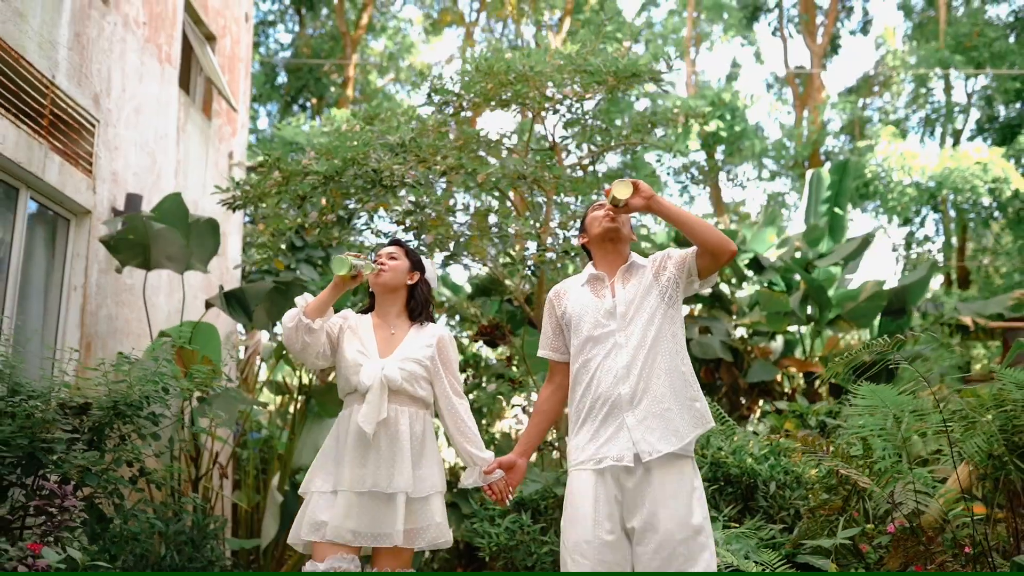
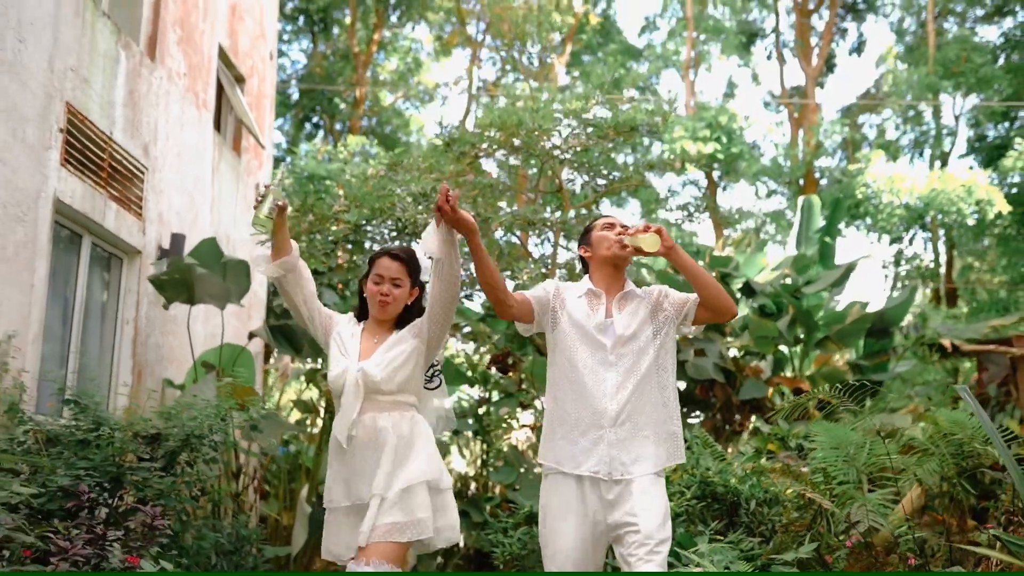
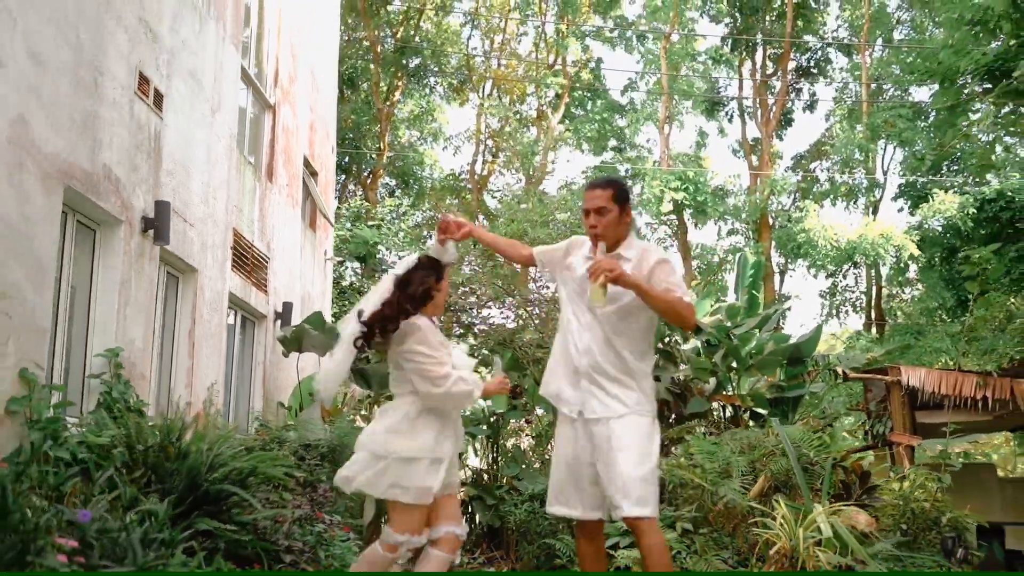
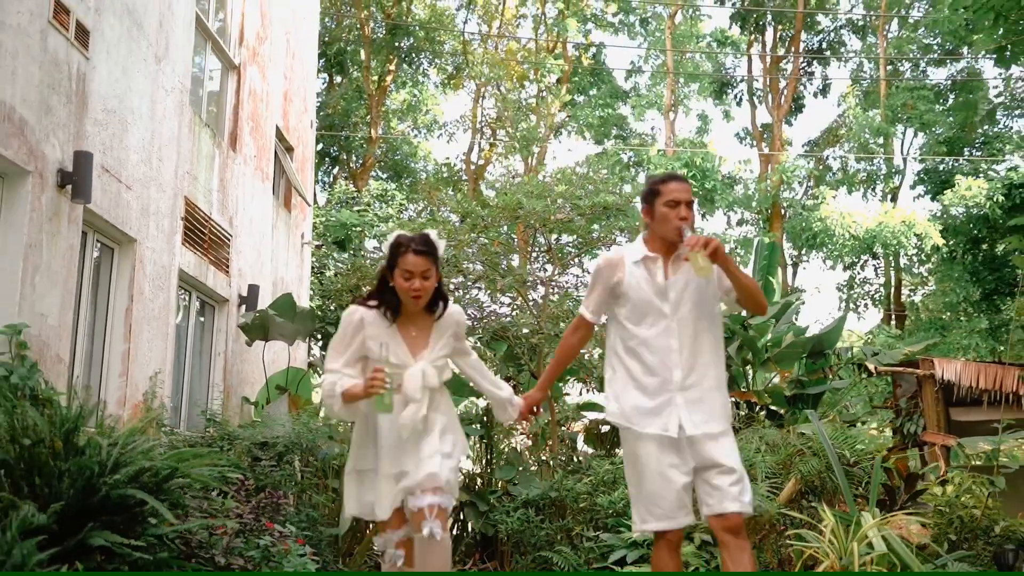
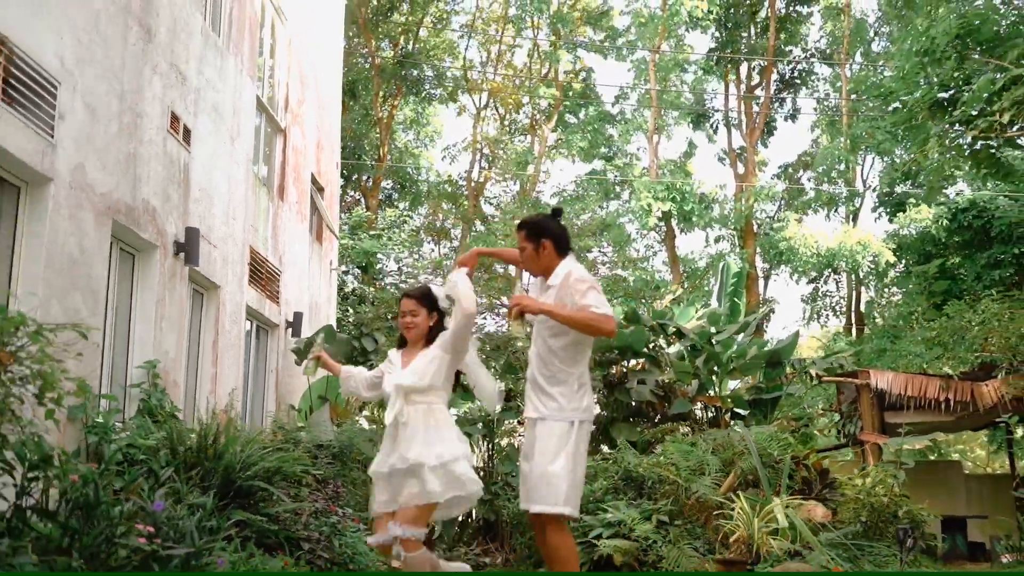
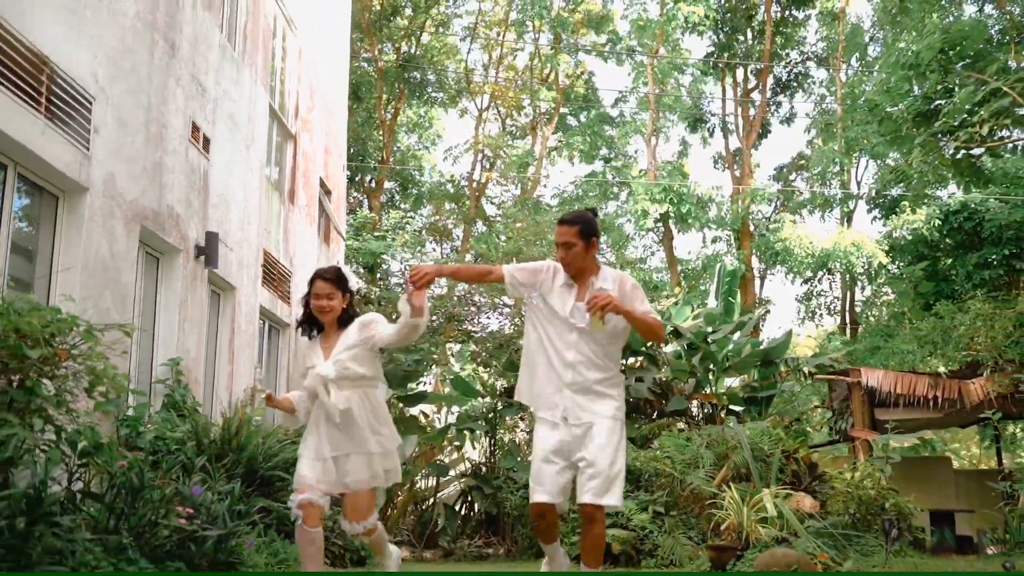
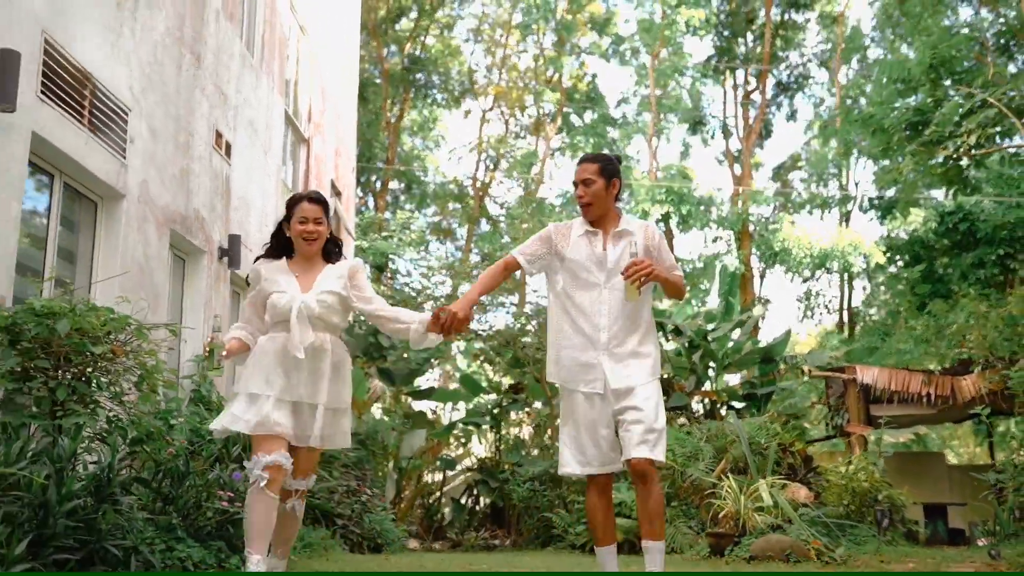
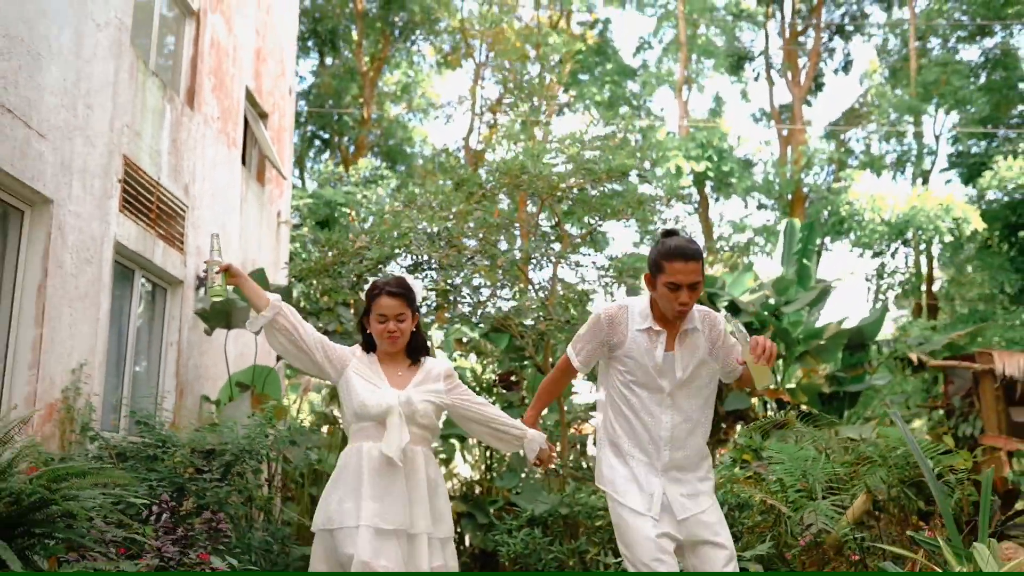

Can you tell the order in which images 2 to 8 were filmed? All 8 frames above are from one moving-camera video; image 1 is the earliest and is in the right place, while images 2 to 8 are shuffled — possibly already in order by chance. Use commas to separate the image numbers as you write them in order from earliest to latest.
2, 8, 4, 3, 5, 6, 7
